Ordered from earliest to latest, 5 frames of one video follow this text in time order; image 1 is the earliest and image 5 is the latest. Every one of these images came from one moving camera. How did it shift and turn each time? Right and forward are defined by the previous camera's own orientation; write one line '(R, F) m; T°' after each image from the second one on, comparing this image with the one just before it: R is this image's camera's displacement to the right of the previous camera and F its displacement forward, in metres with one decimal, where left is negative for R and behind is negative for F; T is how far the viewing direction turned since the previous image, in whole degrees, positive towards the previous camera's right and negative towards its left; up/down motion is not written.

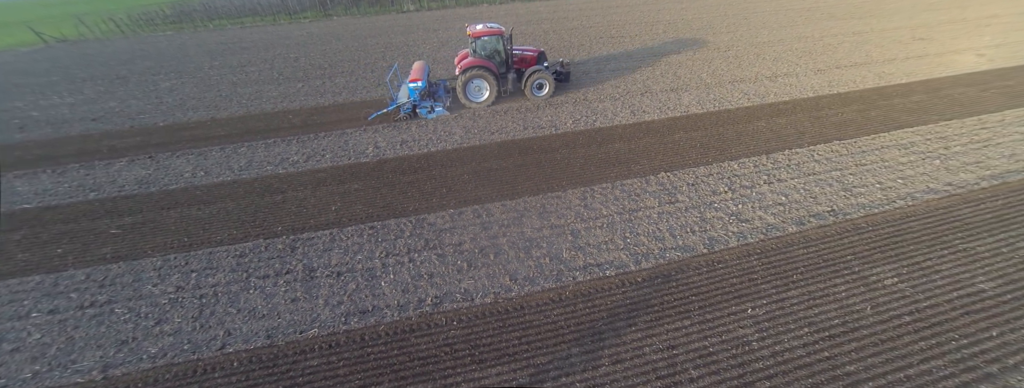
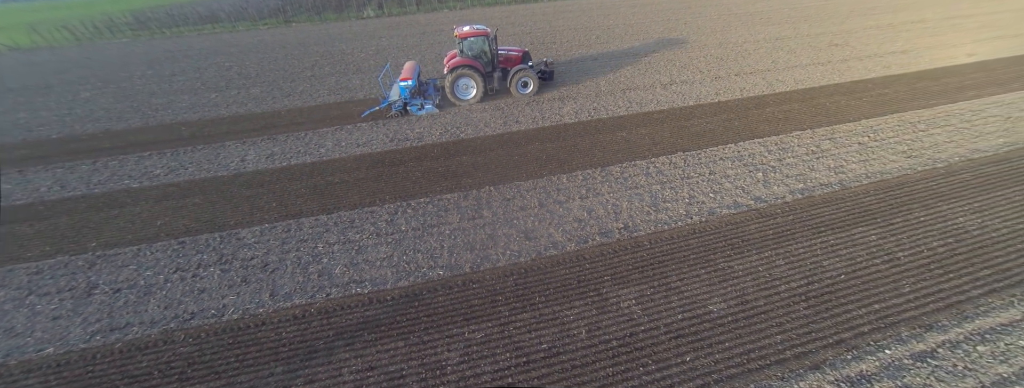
(+2.8, -0.1) m; -1°
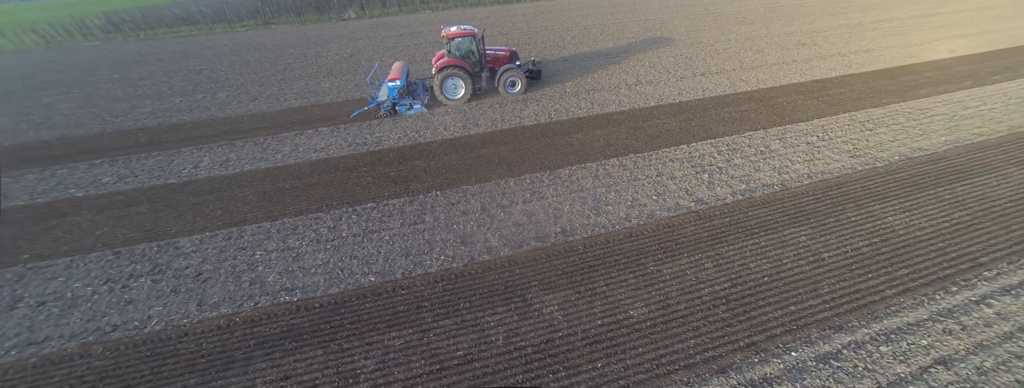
(+0.8, 0.0) m; +1°
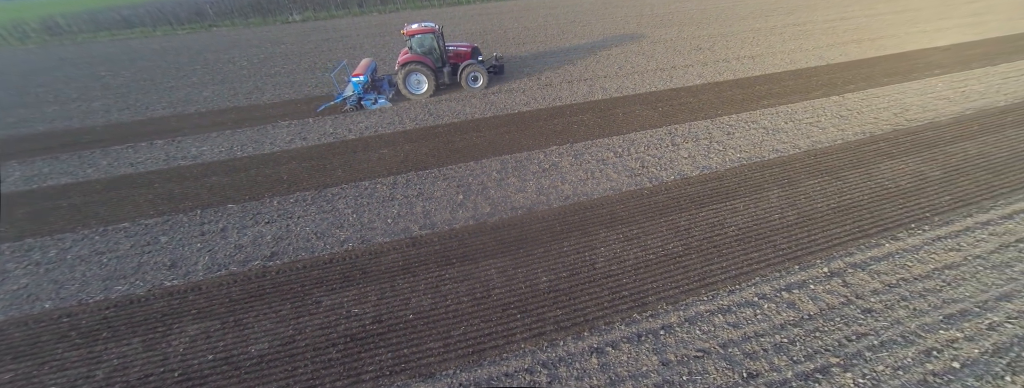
(+3.9, +0.2) m; -2°
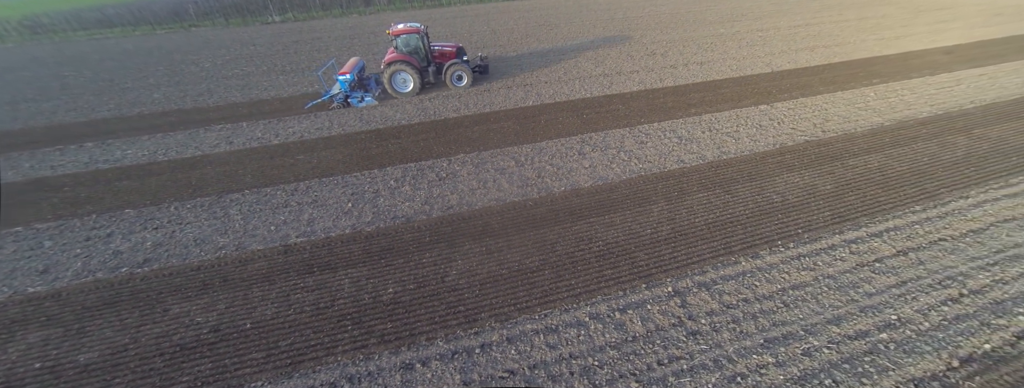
(+1.7, +0.1) m; -1°
